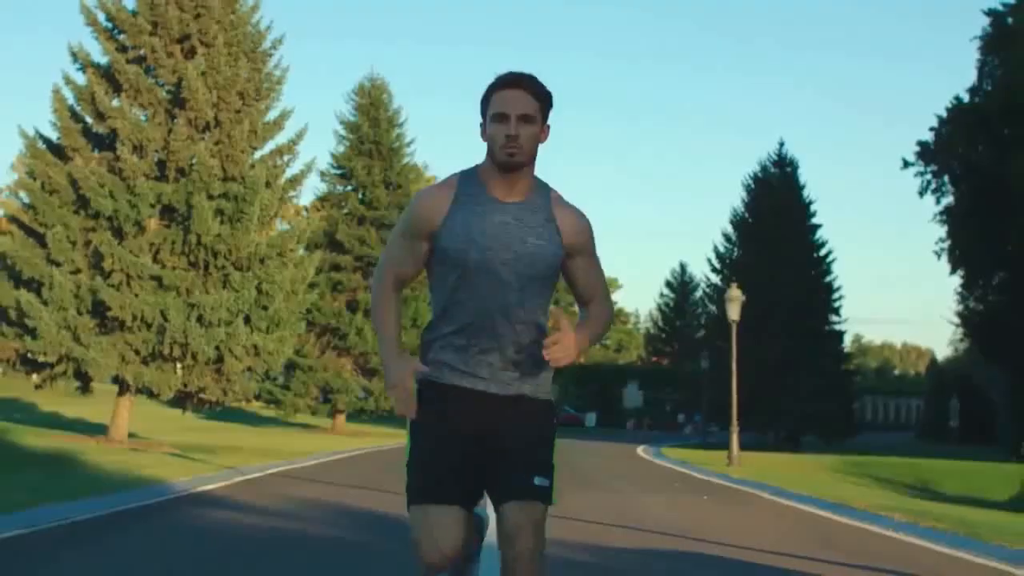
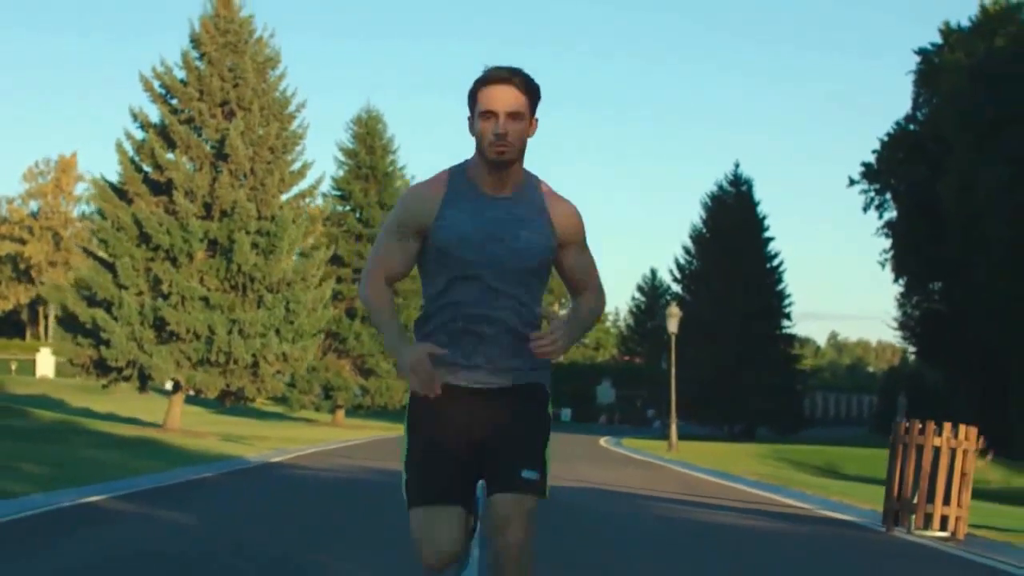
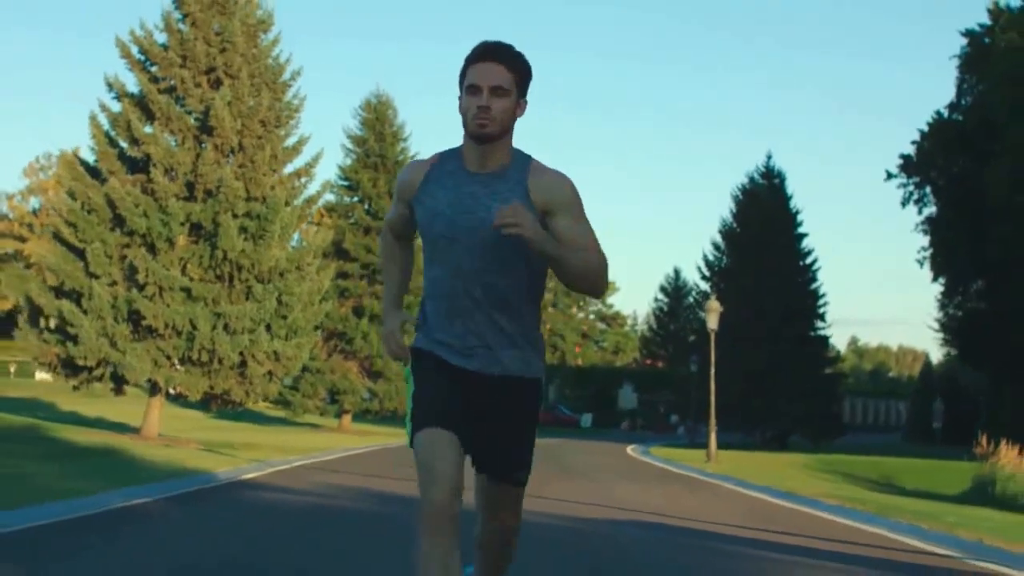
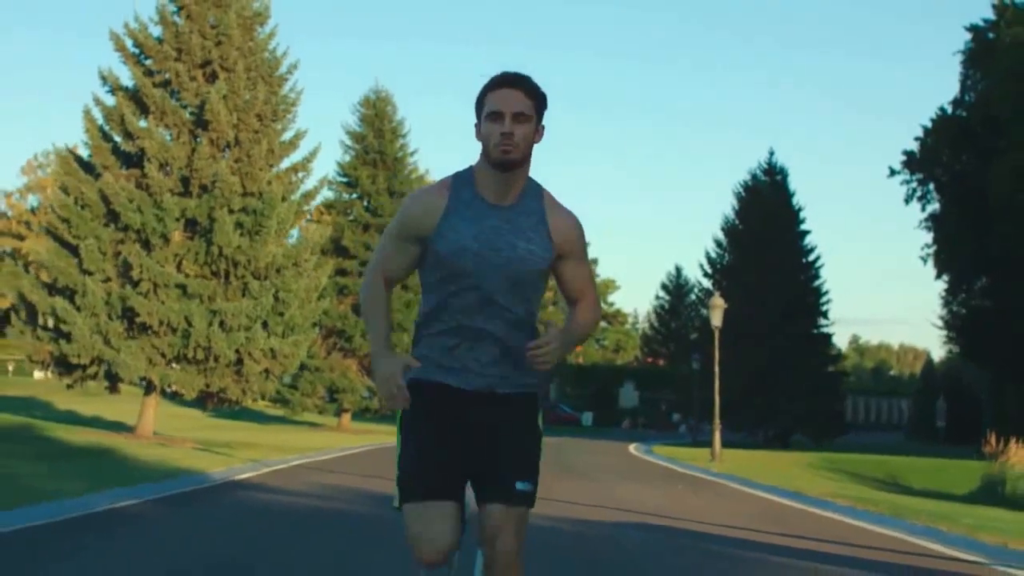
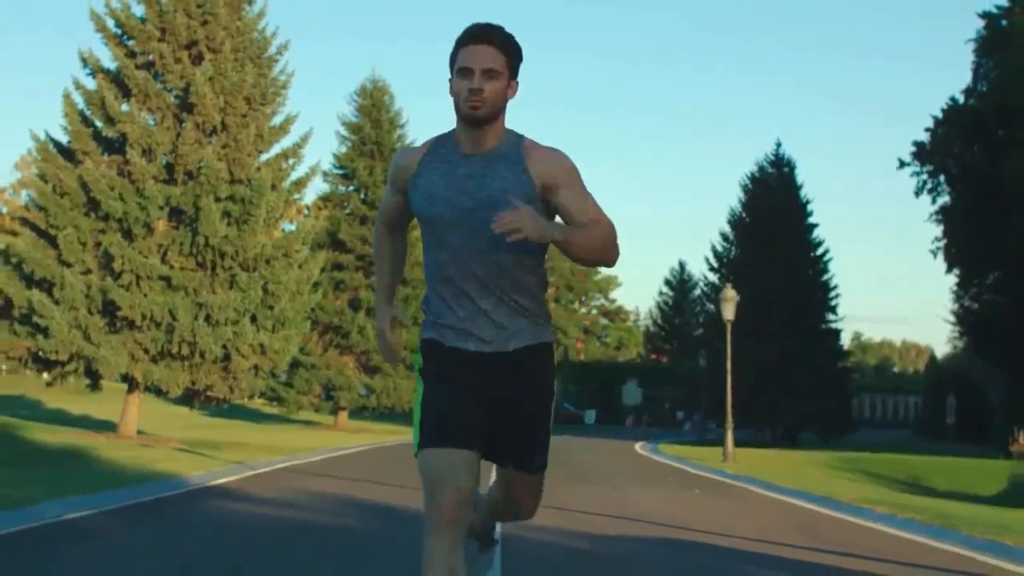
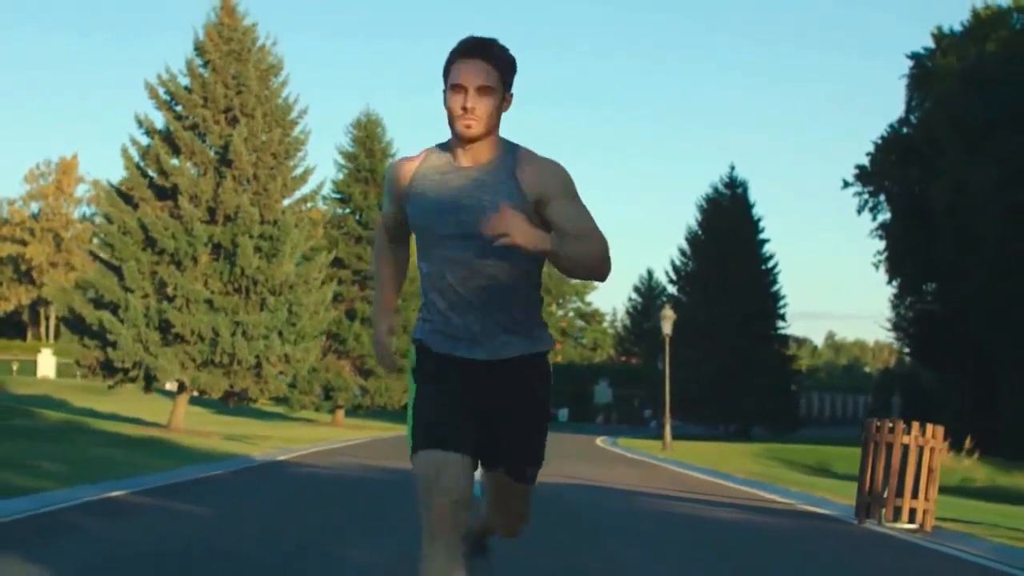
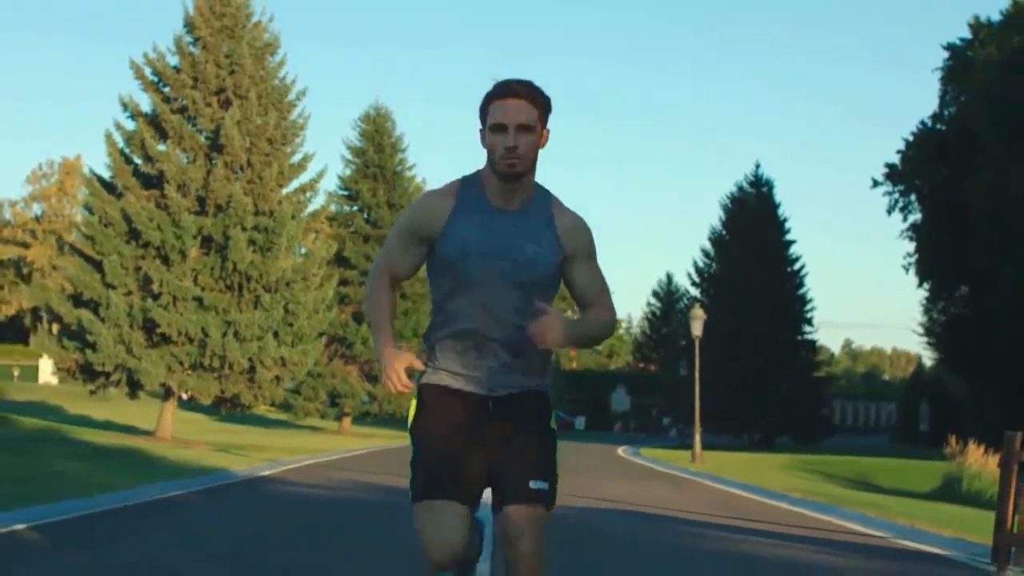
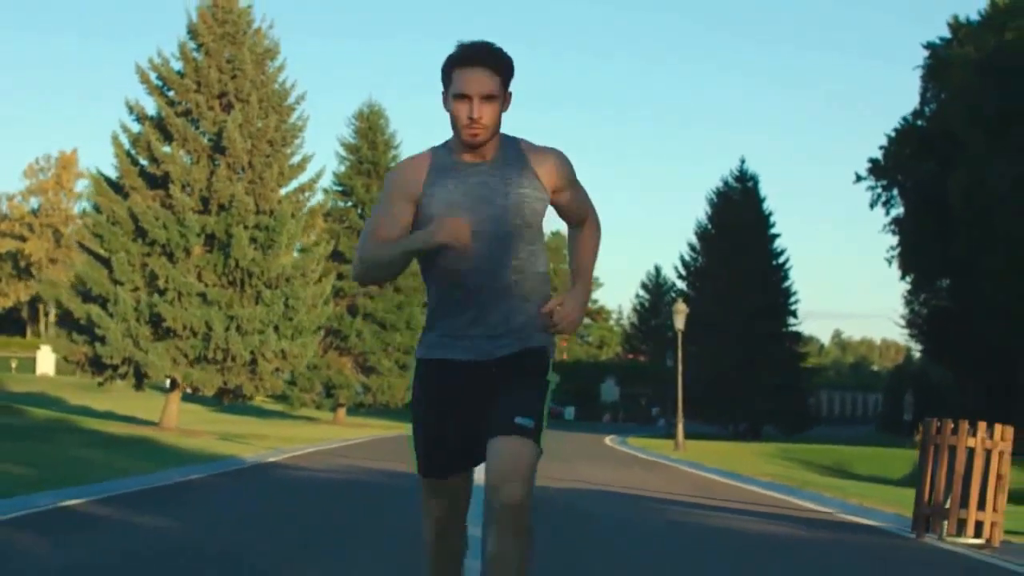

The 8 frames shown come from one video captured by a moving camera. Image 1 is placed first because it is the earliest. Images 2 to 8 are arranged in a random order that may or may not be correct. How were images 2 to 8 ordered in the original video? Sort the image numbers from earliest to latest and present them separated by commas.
5, 4, 3, 7, 8, 2, 6
